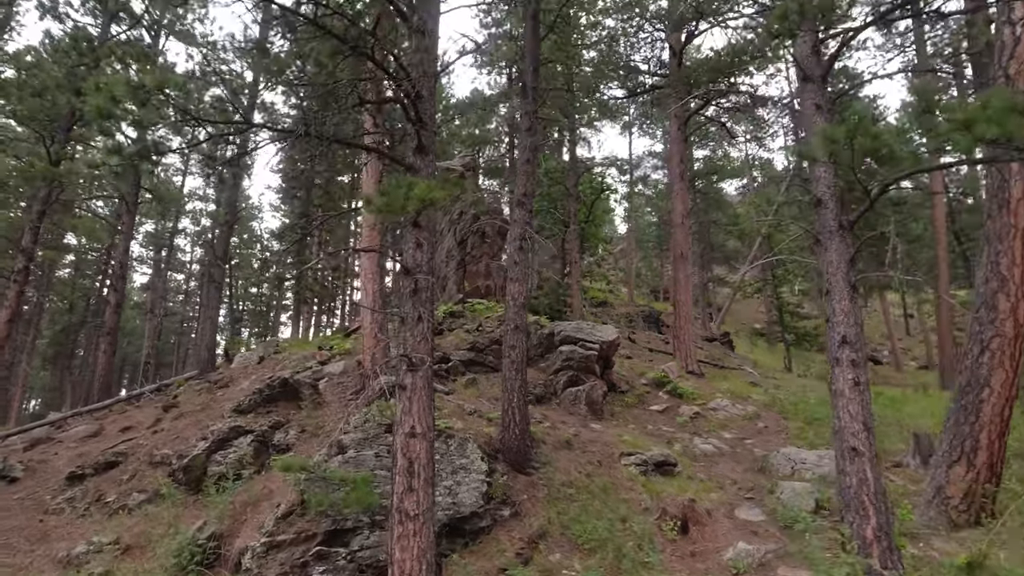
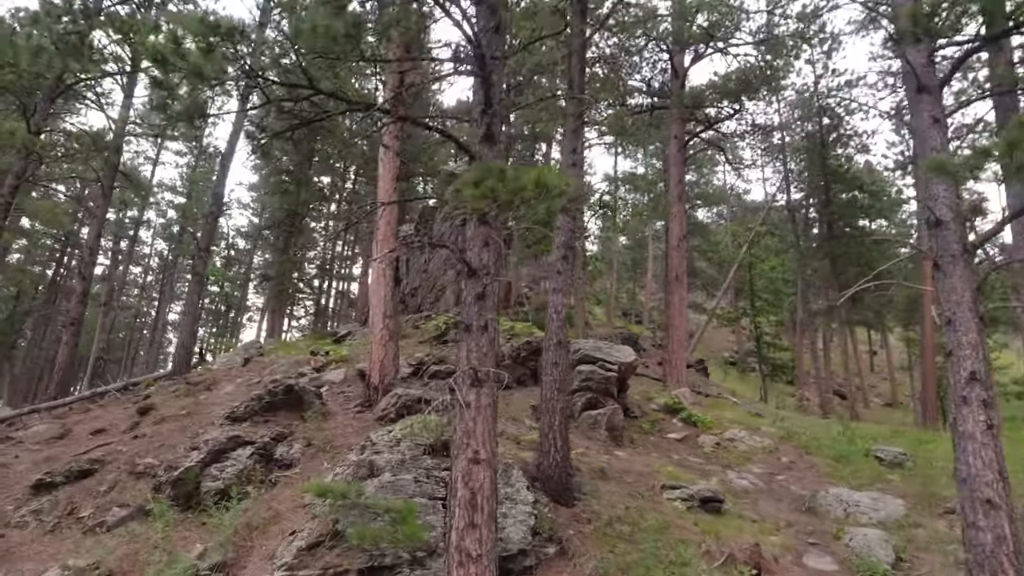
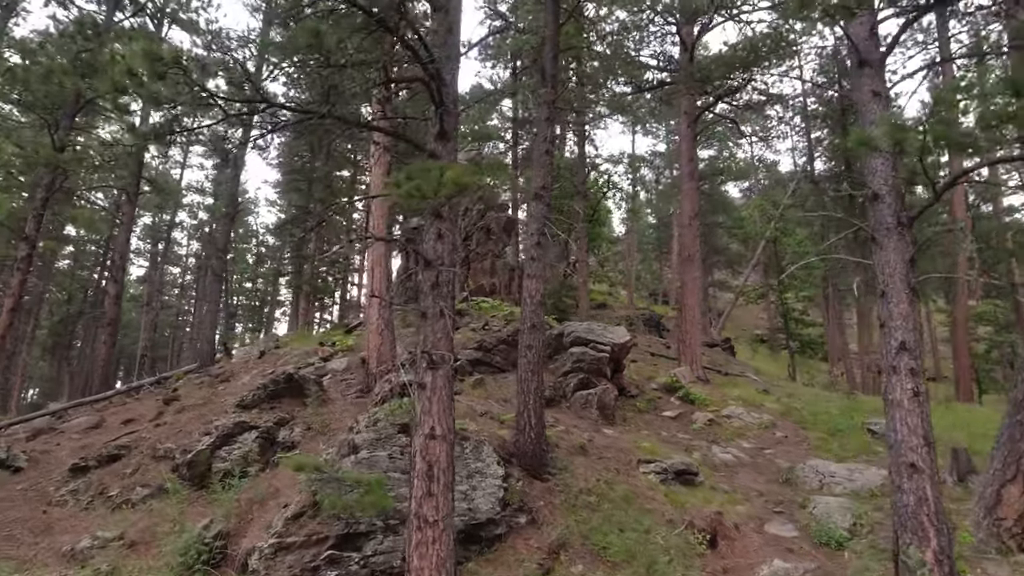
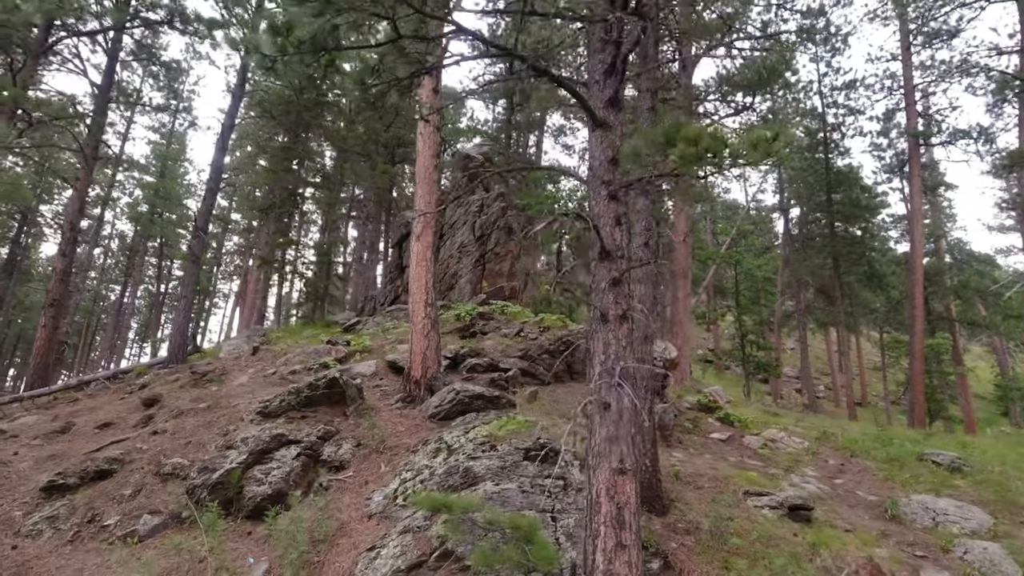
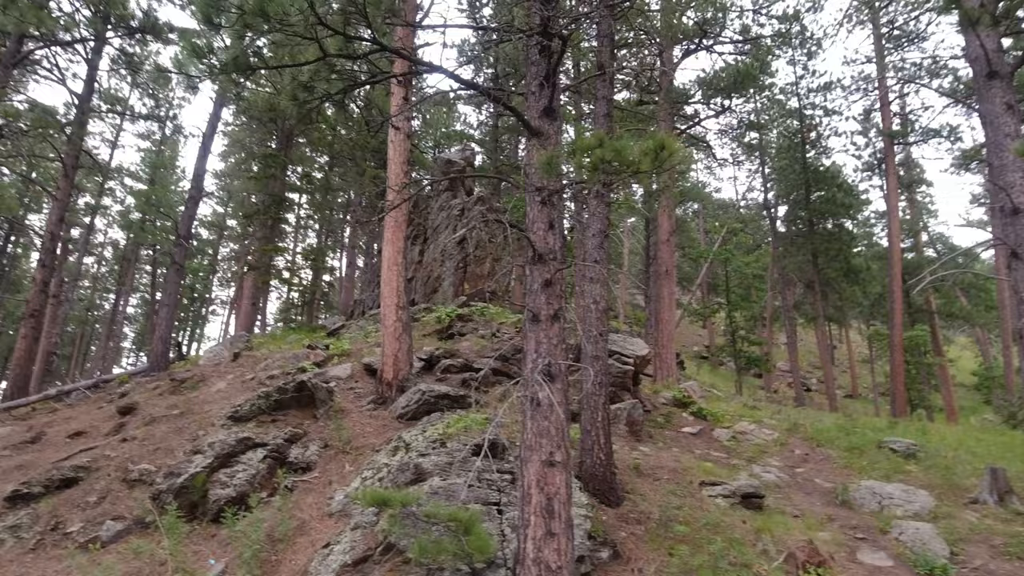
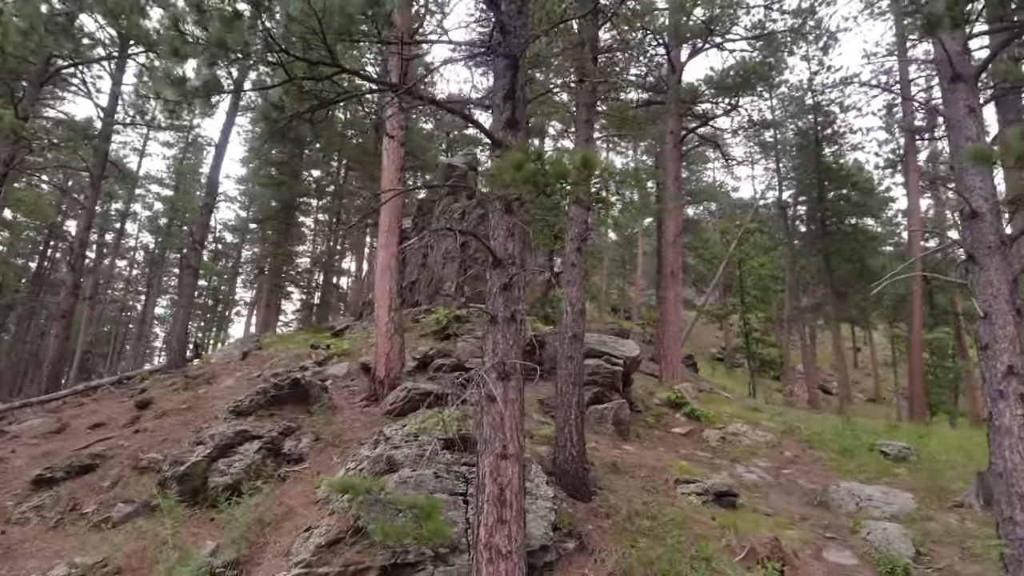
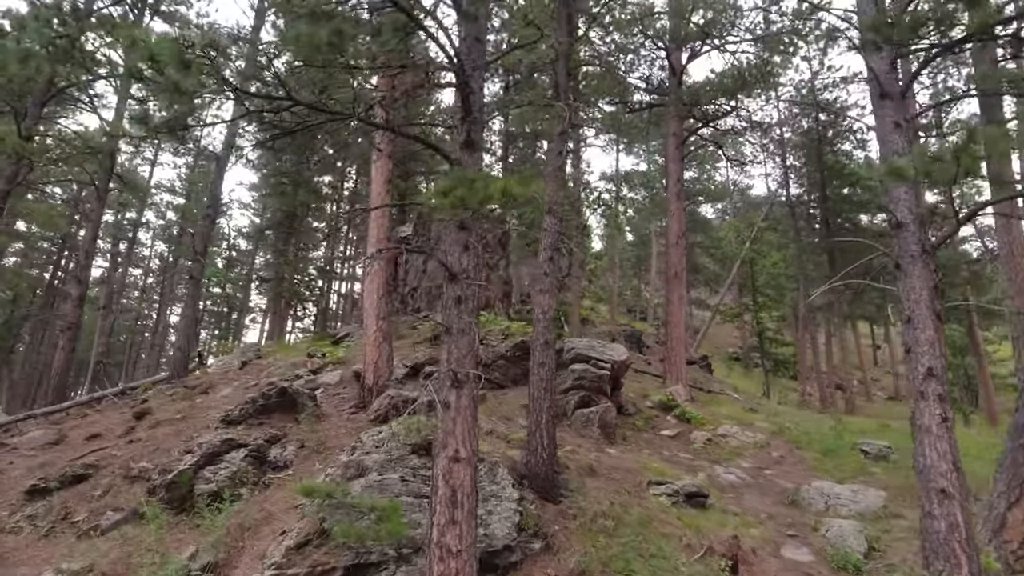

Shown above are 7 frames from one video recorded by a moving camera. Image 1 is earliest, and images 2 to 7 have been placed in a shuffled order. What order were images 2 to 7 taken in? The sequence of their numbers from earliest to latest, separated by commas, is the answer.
3, 7, 2, 6, 5, 4
